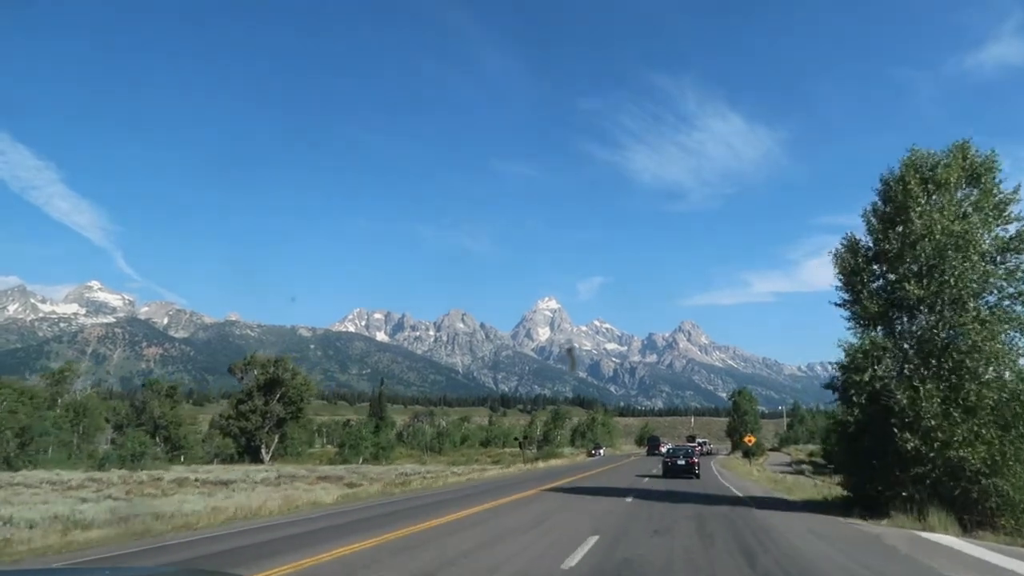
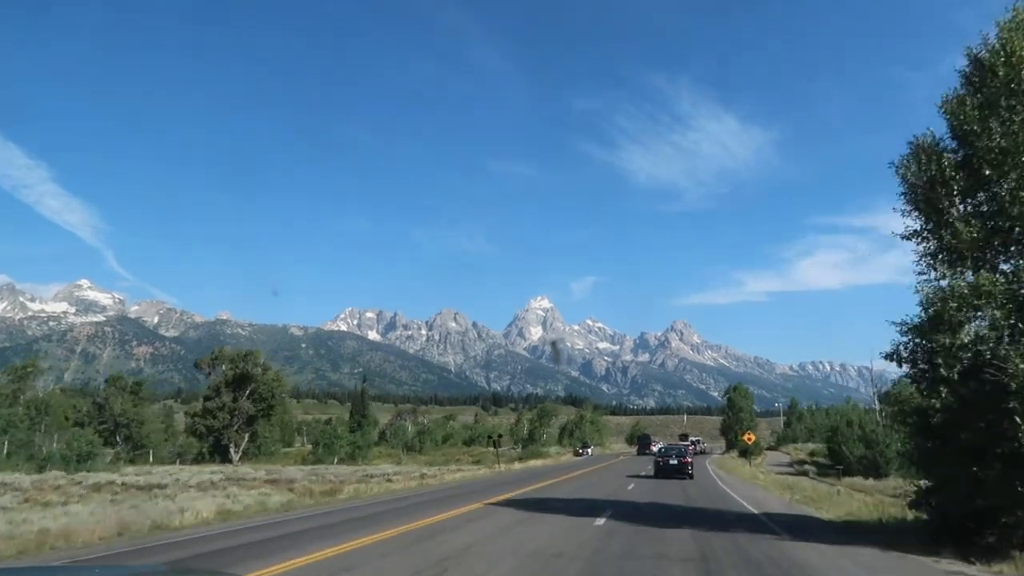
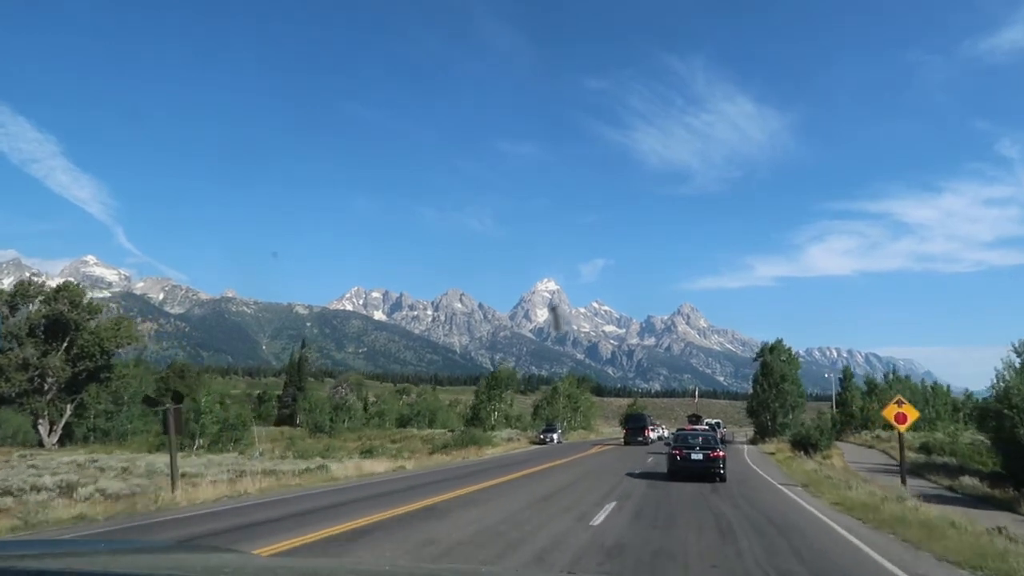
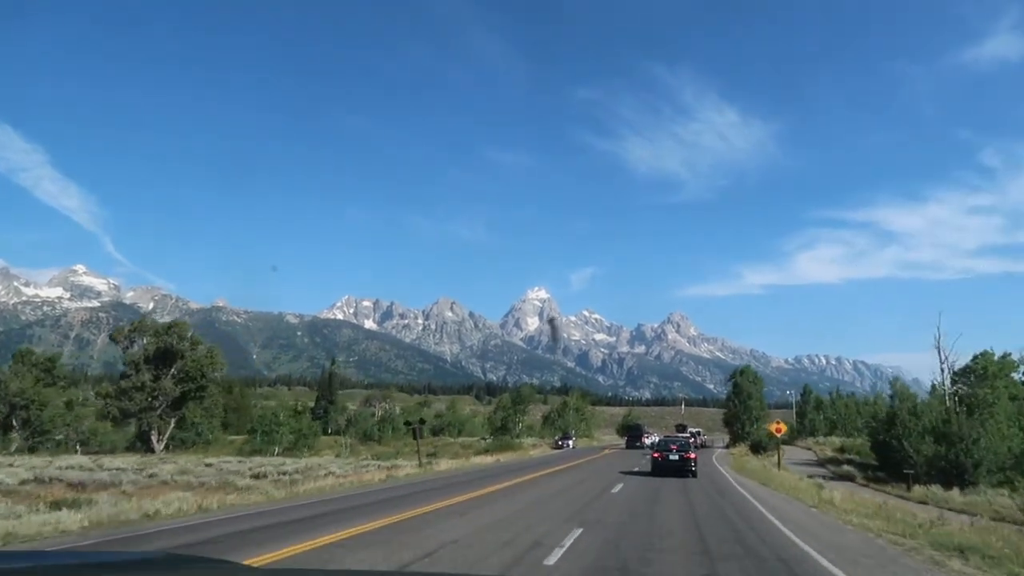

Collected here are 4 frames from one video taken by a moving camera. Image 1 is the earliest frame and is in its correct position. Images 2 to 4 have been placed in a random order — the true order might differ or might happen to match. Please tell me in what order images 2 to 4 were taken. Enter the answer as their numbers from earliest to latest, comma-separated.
2, 4, 3
